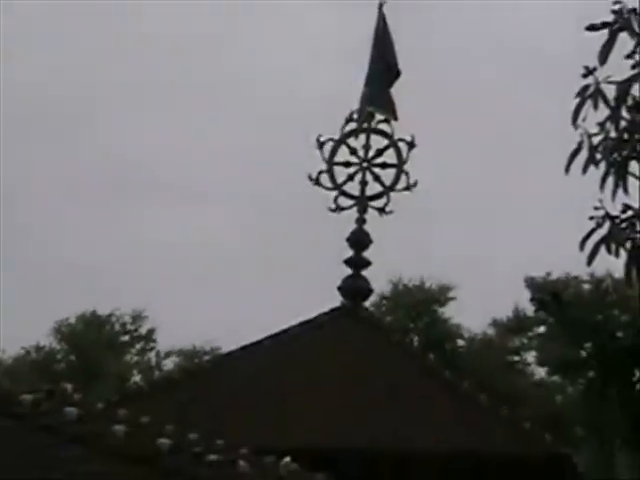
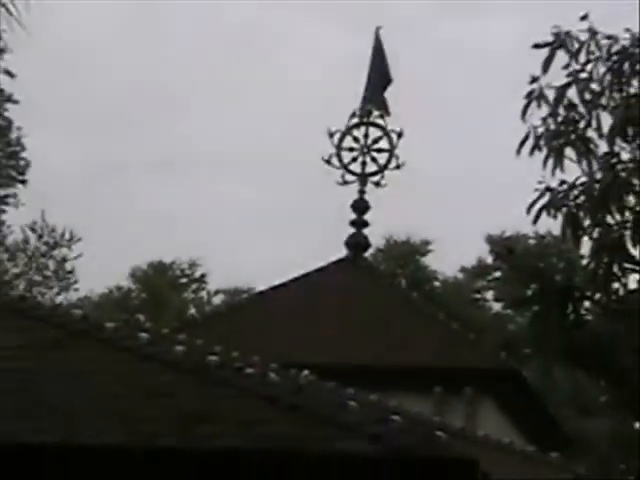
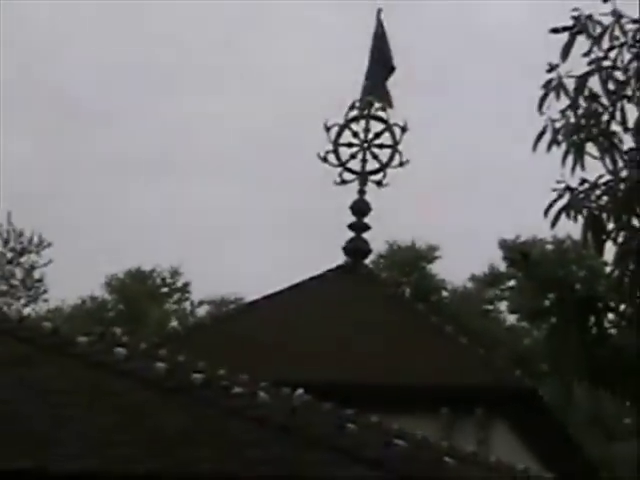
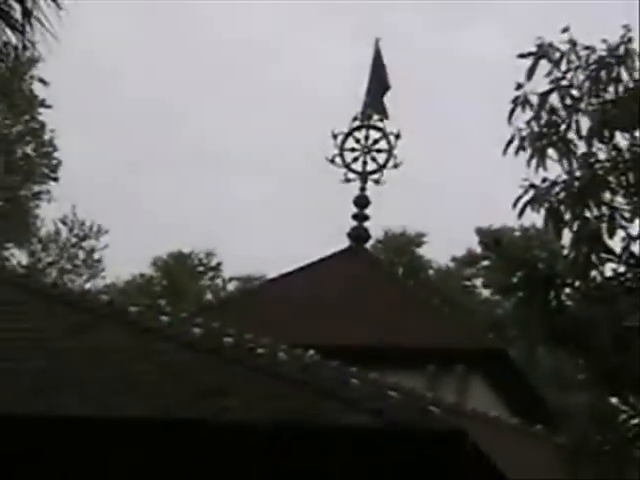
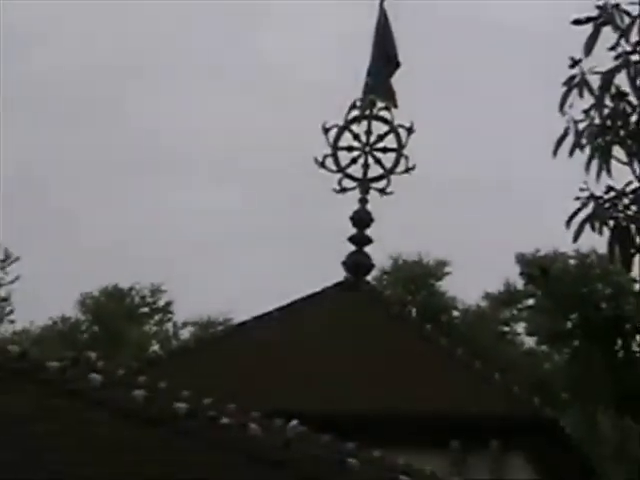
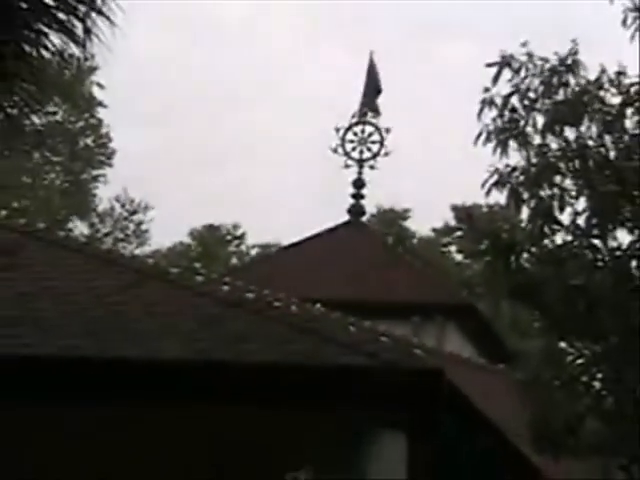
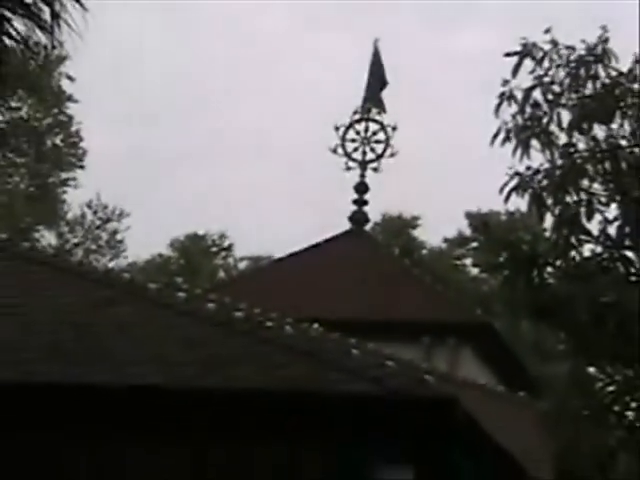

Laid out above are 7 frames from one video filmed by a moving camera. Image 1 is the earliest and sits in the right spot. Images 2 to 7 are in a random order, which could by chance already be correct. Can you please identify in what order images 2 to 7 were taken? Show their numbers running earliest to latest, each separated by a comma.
5, 3, 2, 4, 7, 6
